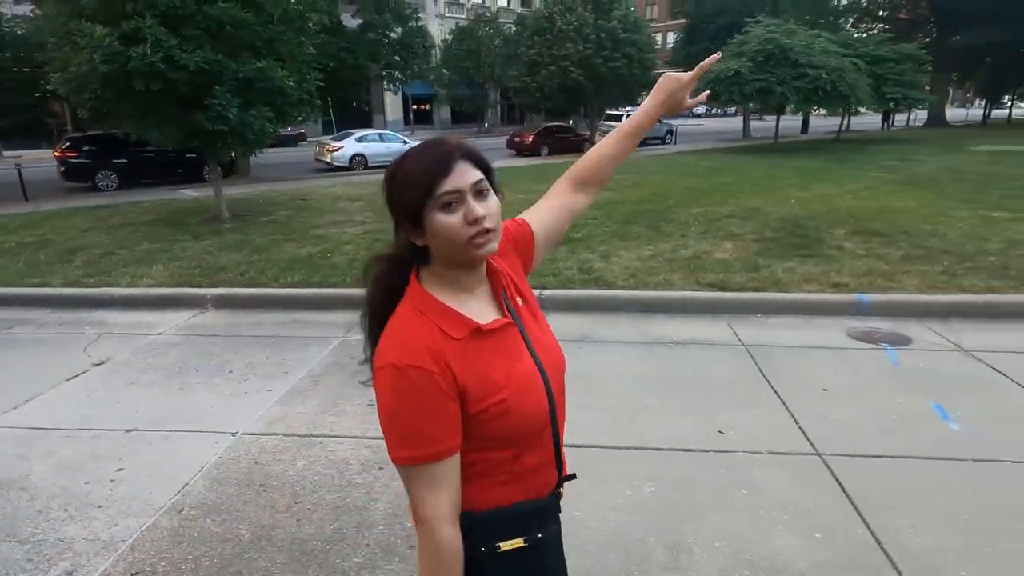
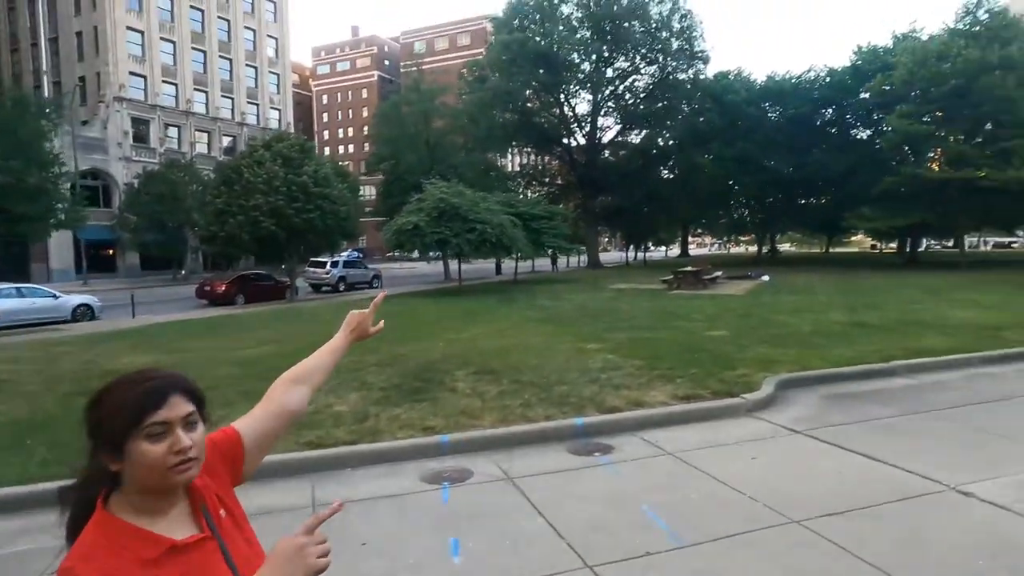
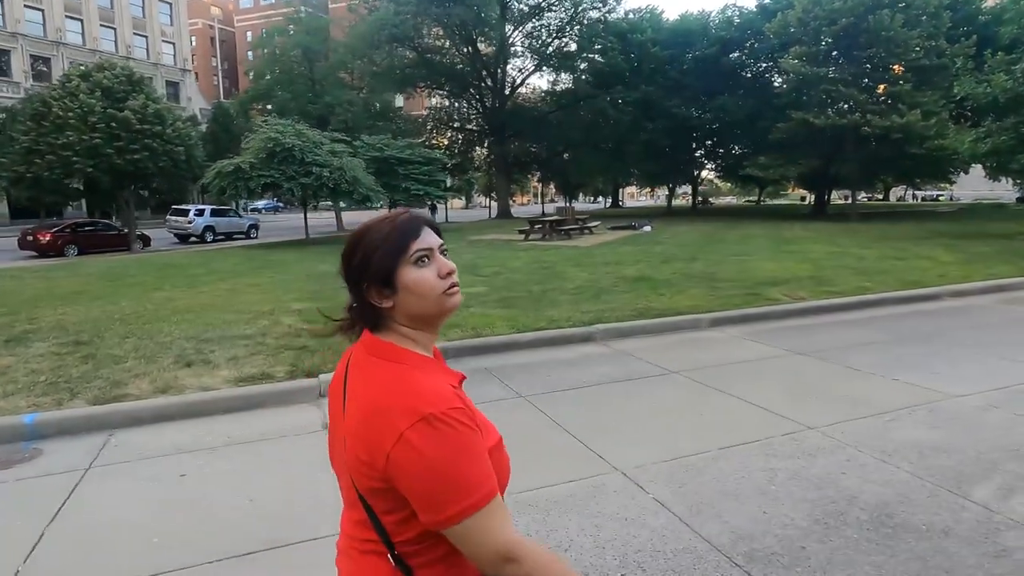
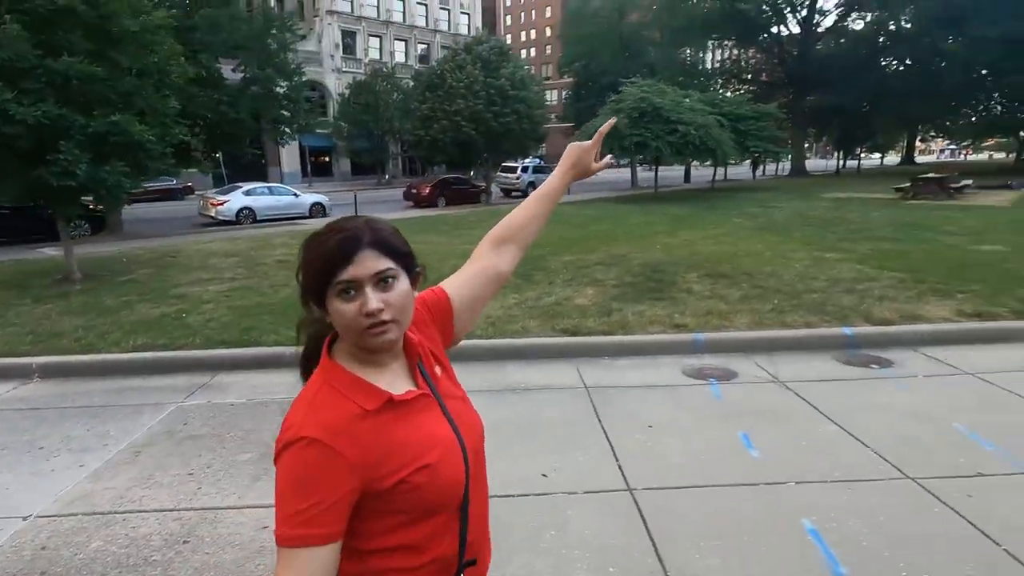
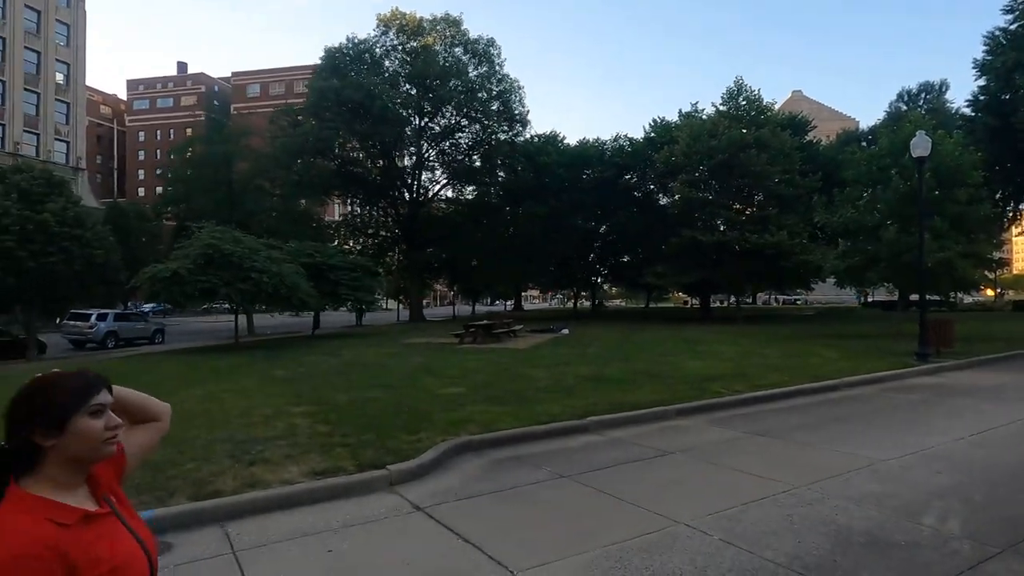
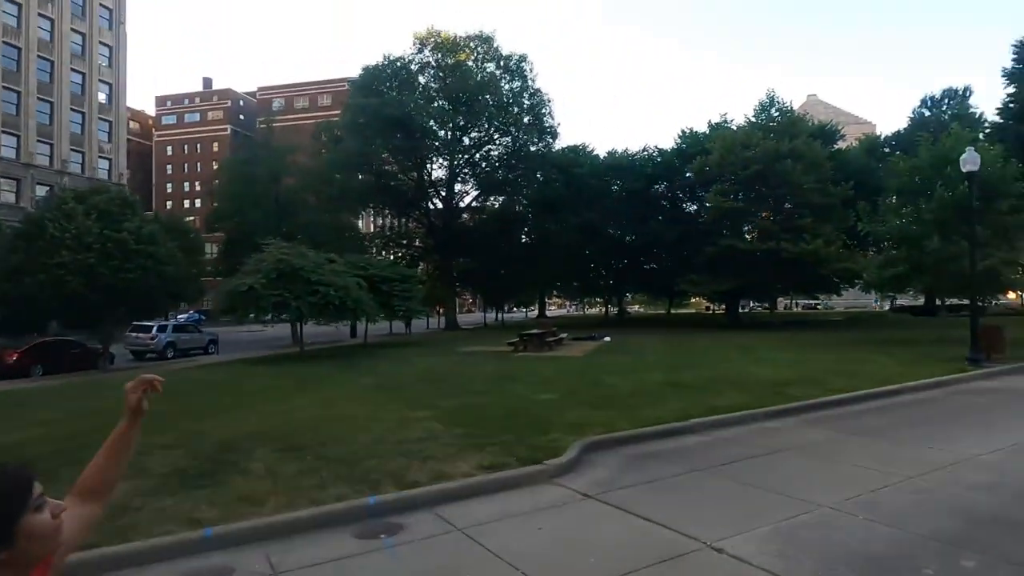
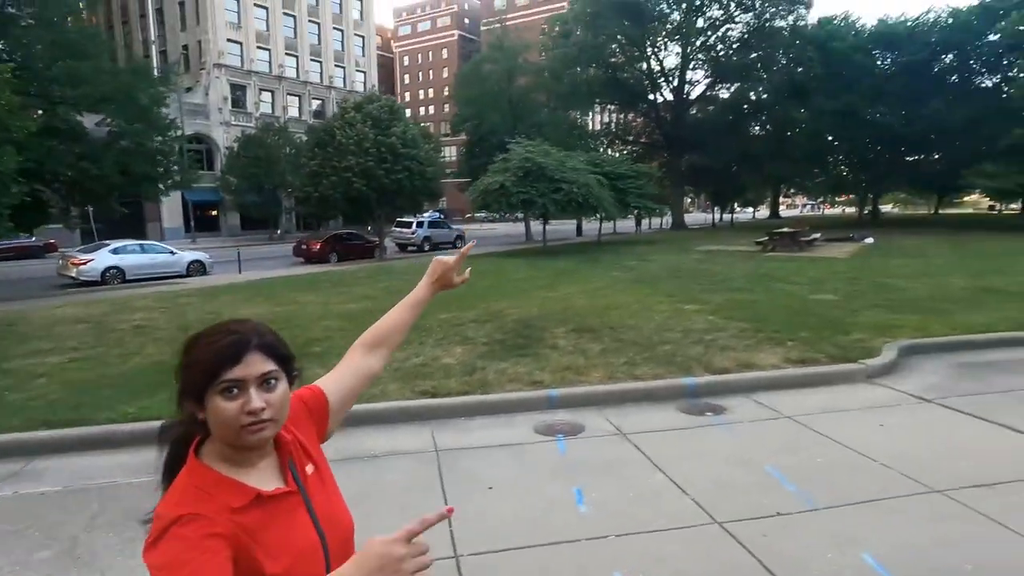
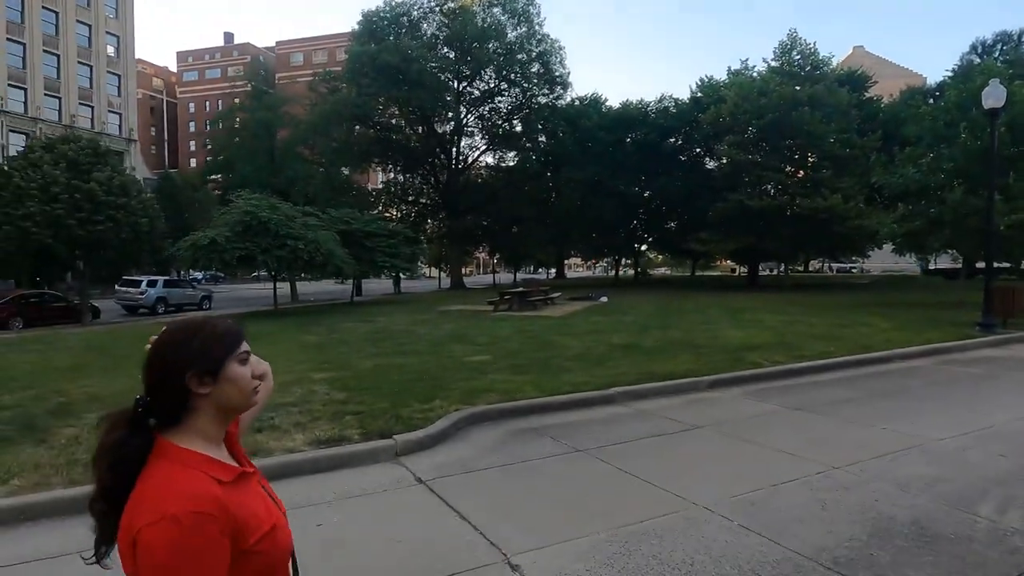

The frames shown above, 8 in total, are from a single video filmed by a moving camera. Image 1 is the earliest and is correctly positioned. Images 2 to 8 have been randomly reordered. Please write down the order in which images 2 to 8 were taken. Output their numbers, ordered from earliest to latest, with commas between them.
4, 7, 2, 6, 5, 8, 3
